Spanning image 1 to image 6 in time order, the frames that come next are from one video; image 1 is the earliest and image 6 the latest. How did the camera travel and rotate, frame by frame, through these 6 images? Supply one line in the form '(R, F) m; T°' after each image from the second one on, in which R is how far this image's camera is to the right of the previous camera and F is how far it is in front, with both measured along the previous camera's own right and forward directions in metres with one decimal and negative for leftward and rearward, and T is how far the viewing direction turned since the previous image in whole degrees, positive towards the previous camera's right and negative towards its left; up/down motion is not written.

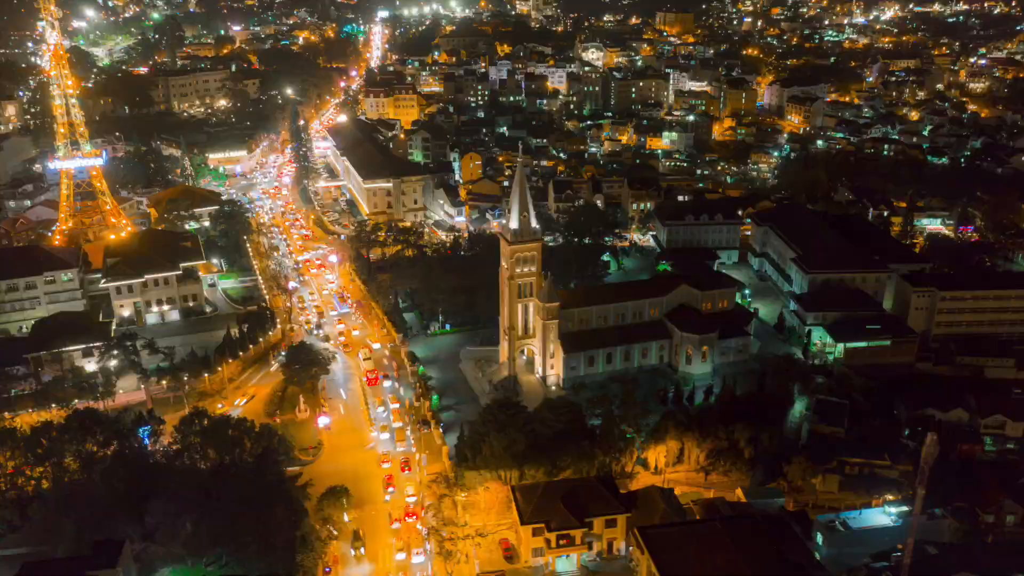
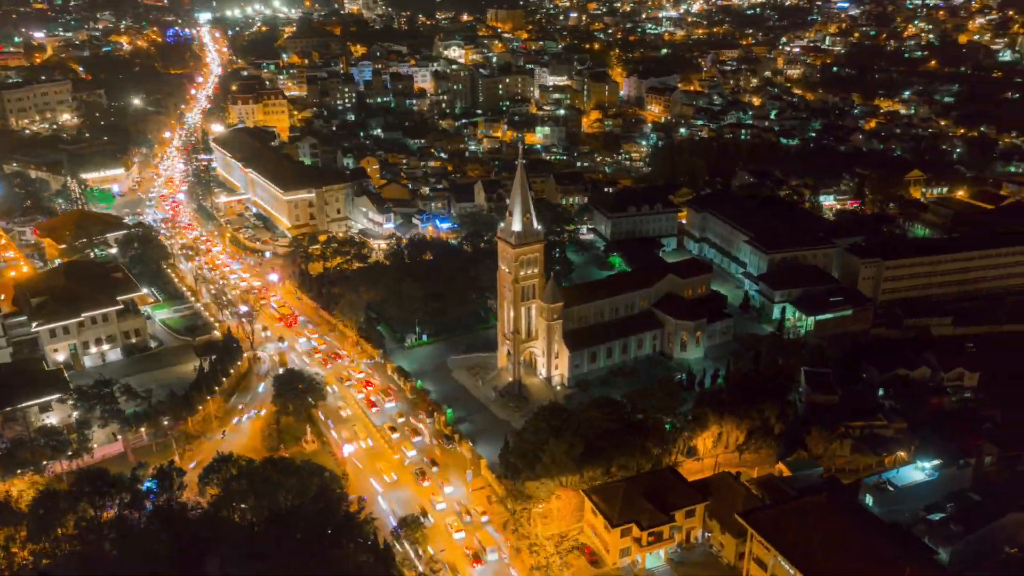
(-8.2, +1.6) m; +12°
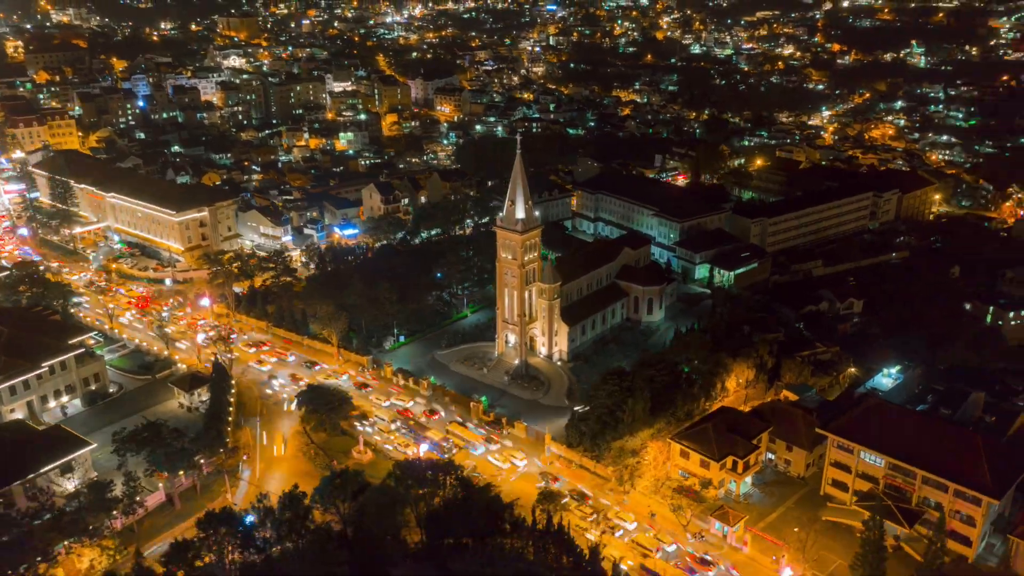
(-13.5, +0.3) m; +19°
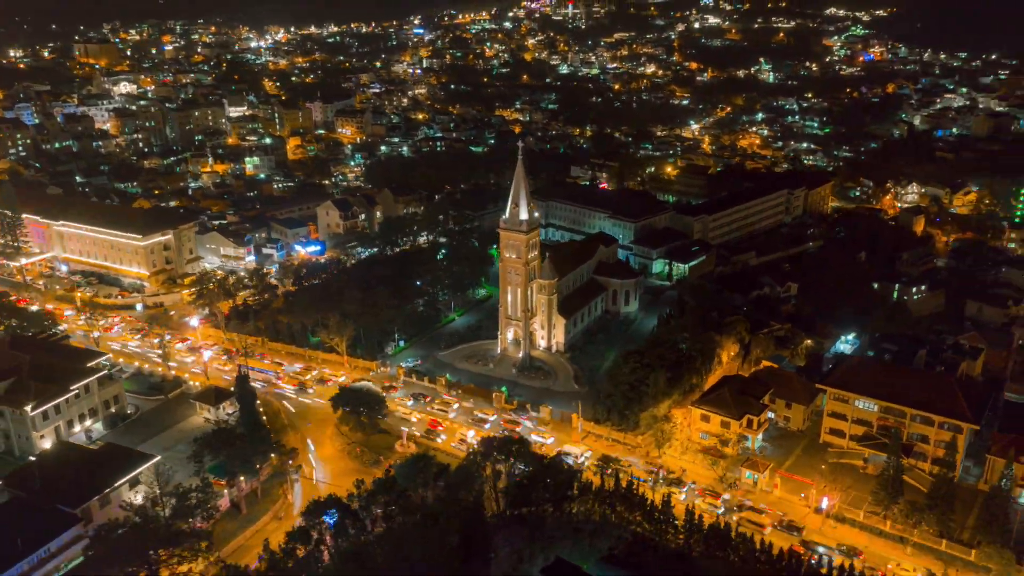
(-7.4, -2.4) m; +9°
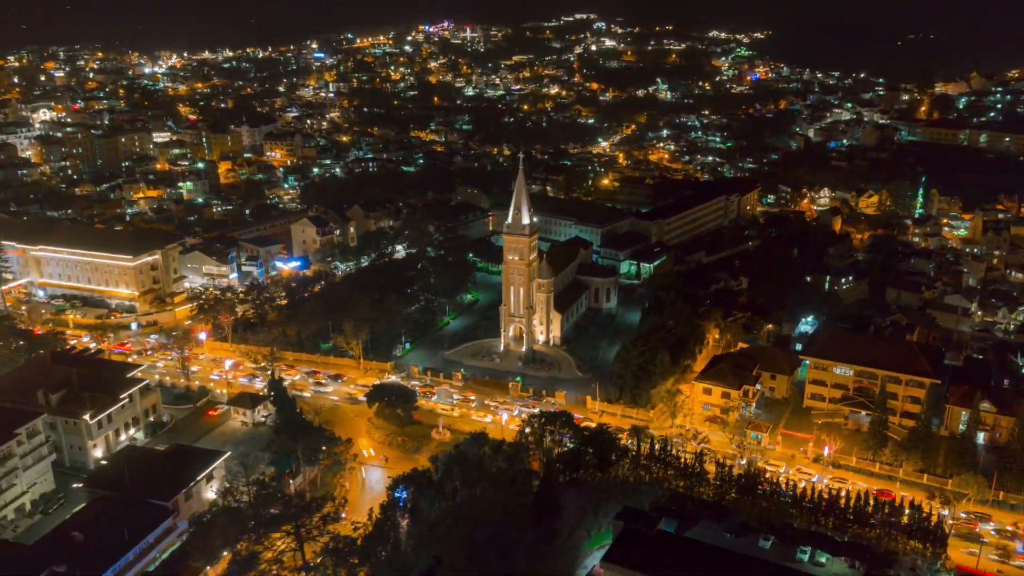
(-6.2, -3.4) m; +7°
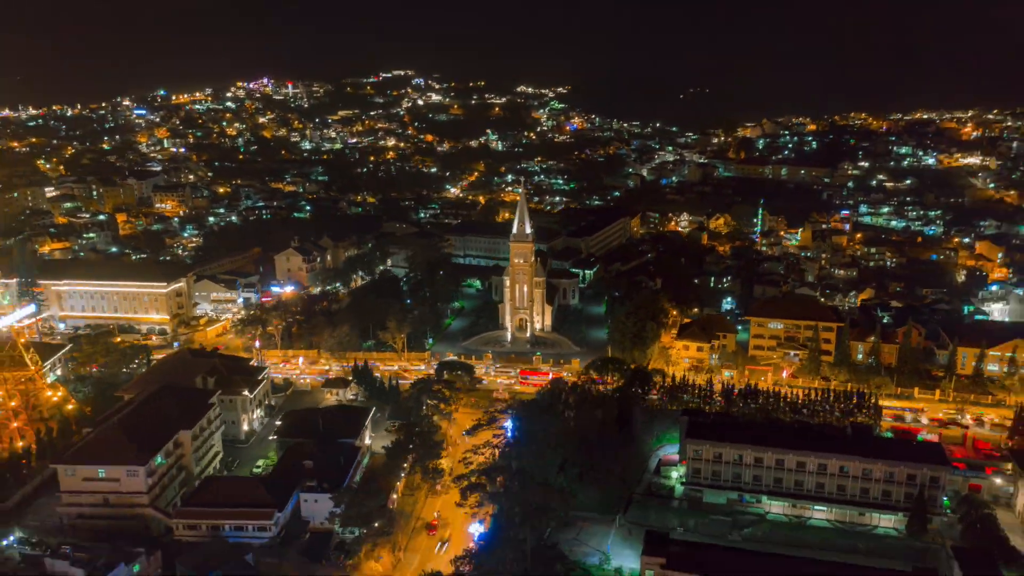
(-14.4, -10.5) m; +13°
